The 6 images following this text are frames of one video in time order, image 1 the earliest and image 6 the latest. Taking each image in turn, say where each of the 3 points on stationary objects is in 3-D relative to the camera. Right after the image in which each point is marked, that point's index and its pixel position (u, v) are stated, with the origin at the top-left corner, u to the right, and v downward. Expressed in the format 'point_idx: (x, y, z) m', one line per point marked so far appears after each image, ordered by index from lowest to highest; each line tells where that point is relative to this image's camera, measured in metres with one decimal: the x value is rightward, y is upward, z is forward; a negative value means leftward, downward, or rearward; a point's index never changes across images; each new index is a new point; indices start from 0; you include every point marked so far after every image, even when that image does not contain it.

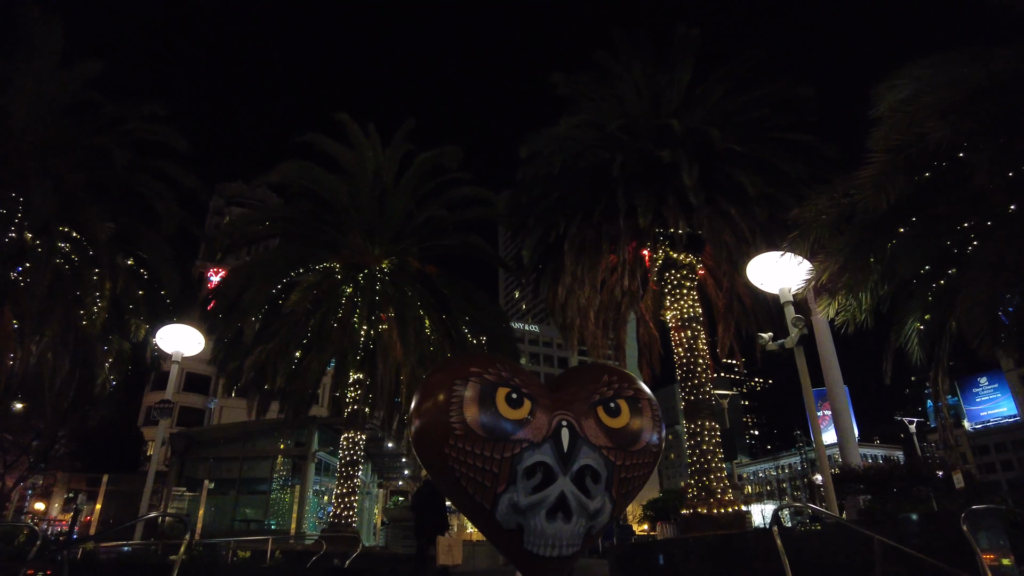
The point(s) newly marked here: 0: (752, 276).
0: (+3.9, +0.2, +10.7) m
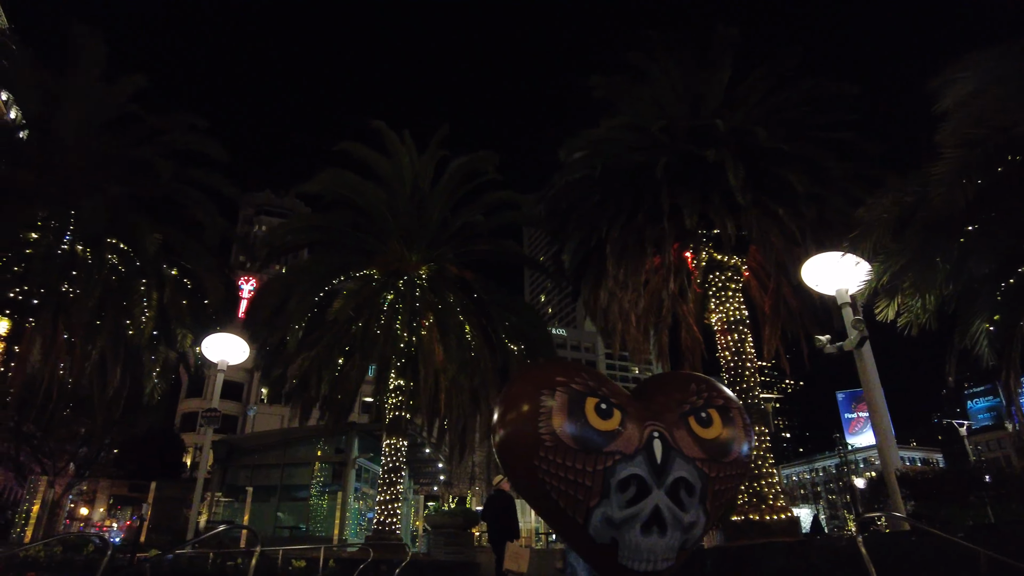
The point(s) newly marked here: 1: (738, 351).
0: (+4.7, +0.2, +10.4) m
1: (+5.3, -1.5, +15.1) m
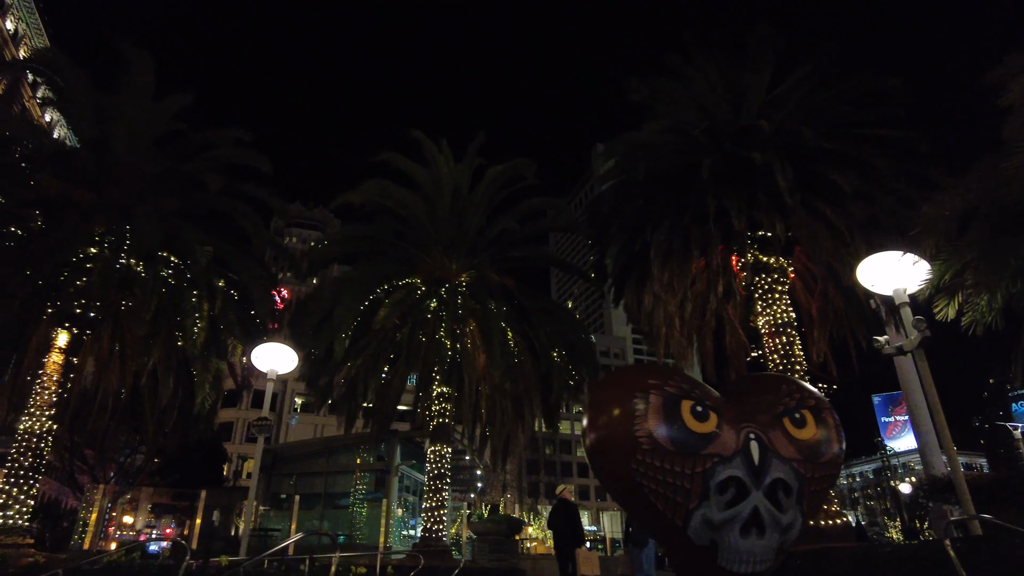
0: (+5.5, +0.2, +10.2) m
1: (+6.3, -1.5, +14.9) m
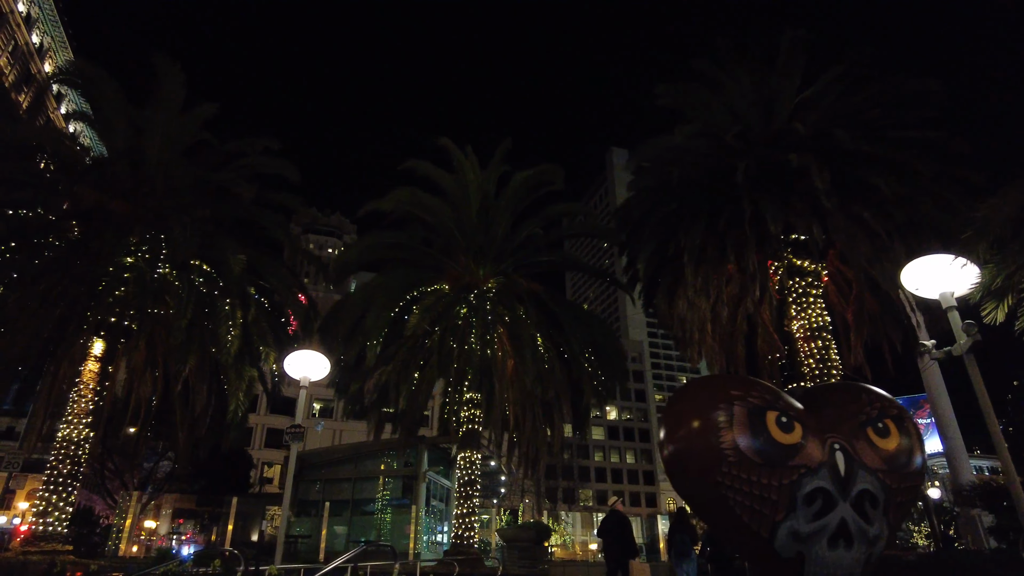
0: (+6.2, +0.1, +10.1) m
1: (+7.0, -1.6, +14.7) m
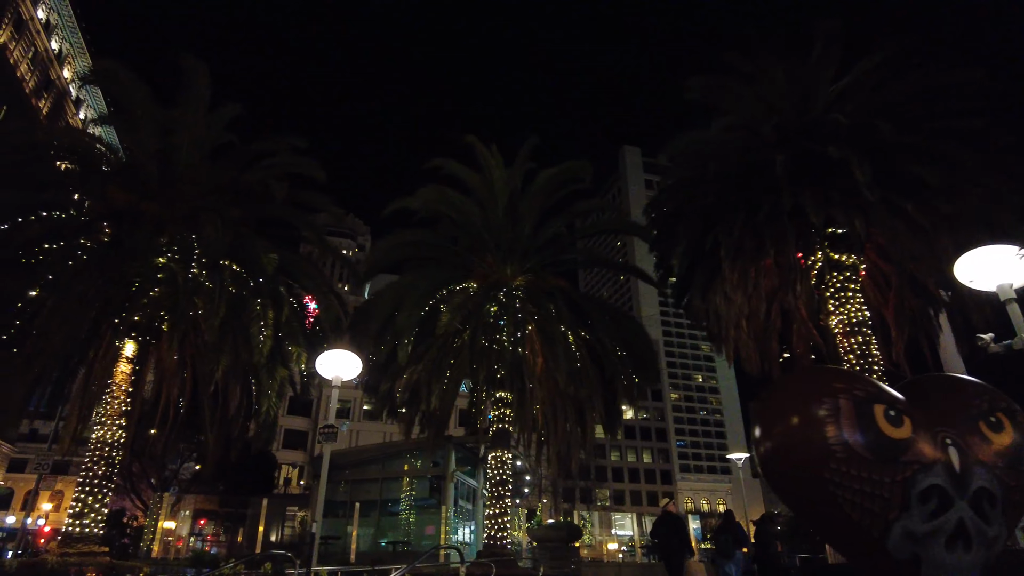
0: (+6.8, +0.2, +9.8) m
1: (+7.8, -1.5, +14.4) m
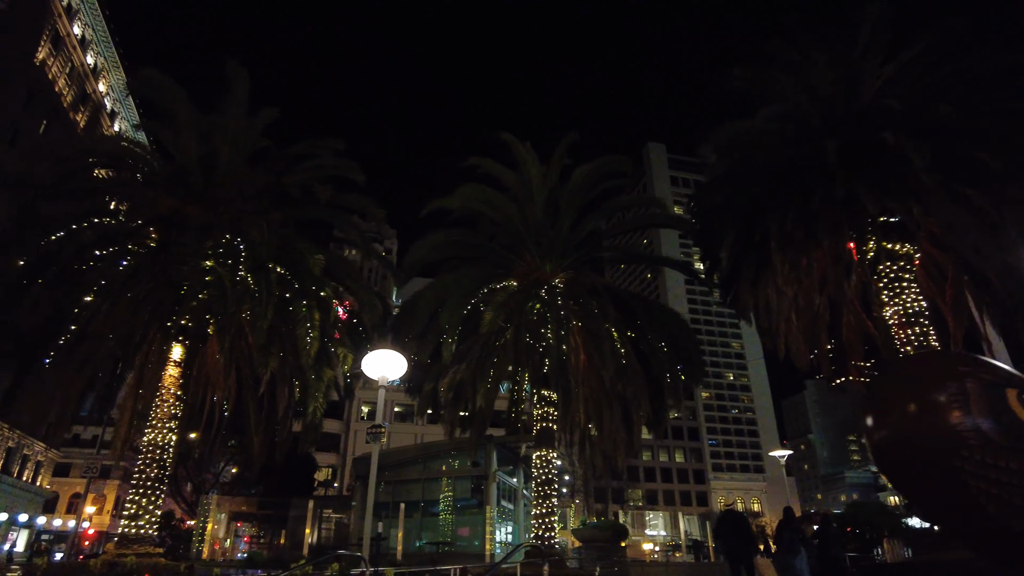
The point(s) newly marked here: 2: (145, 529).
0: (+7.6, +0.4, +9.4) m
1: (+8.8, -1.2, +13.9) m
2: (-8.5, -5.6, +14.9) m
